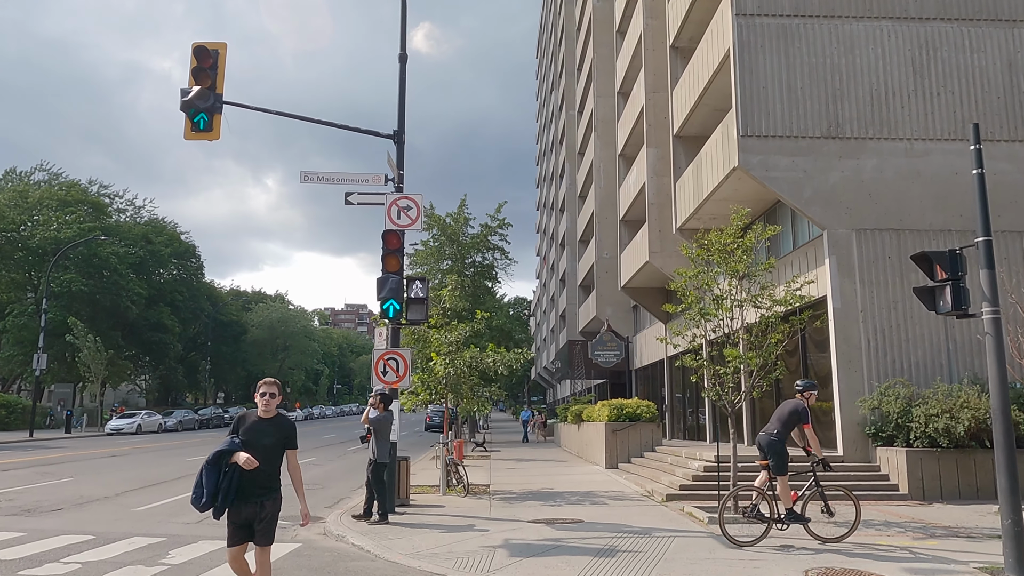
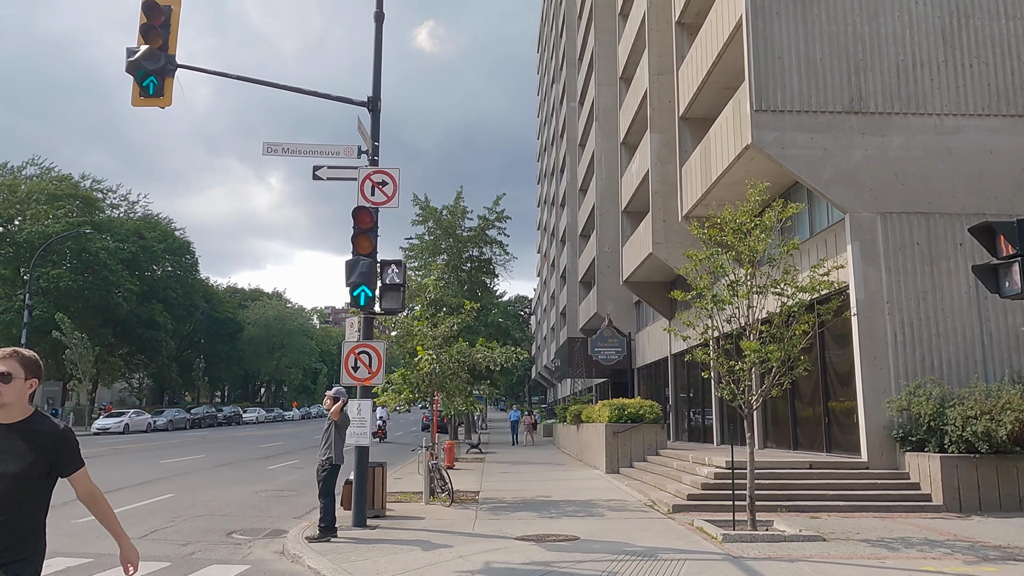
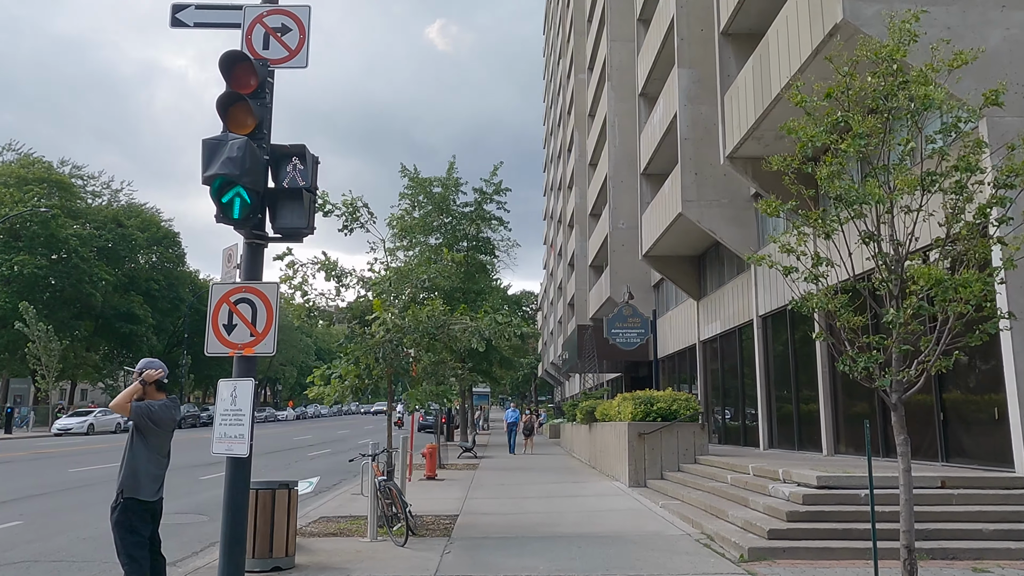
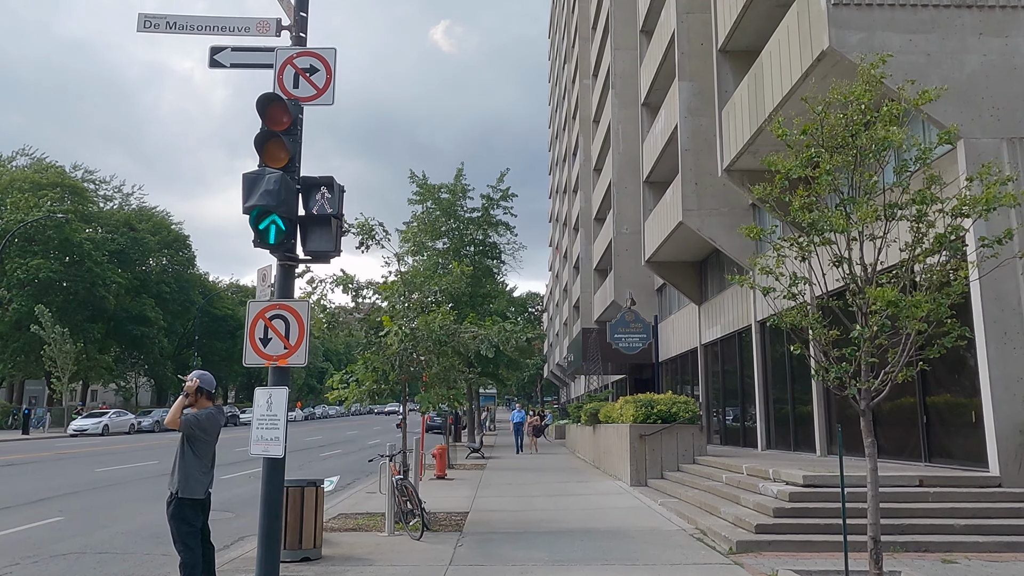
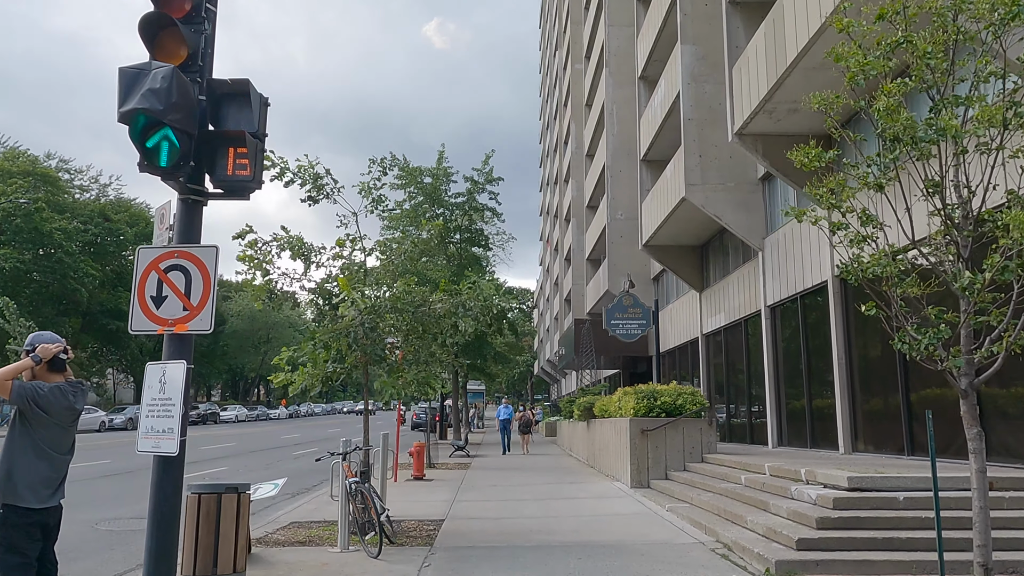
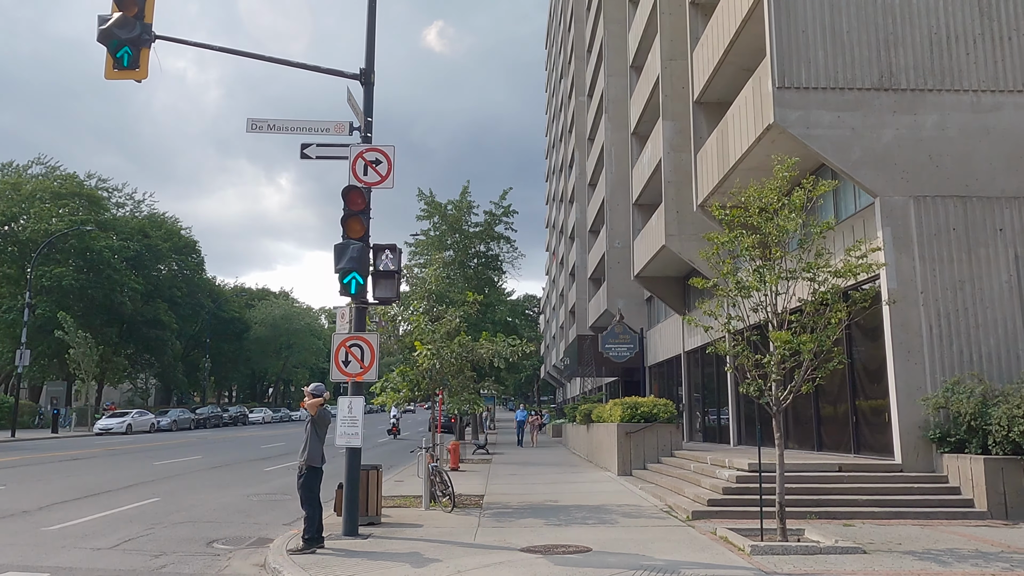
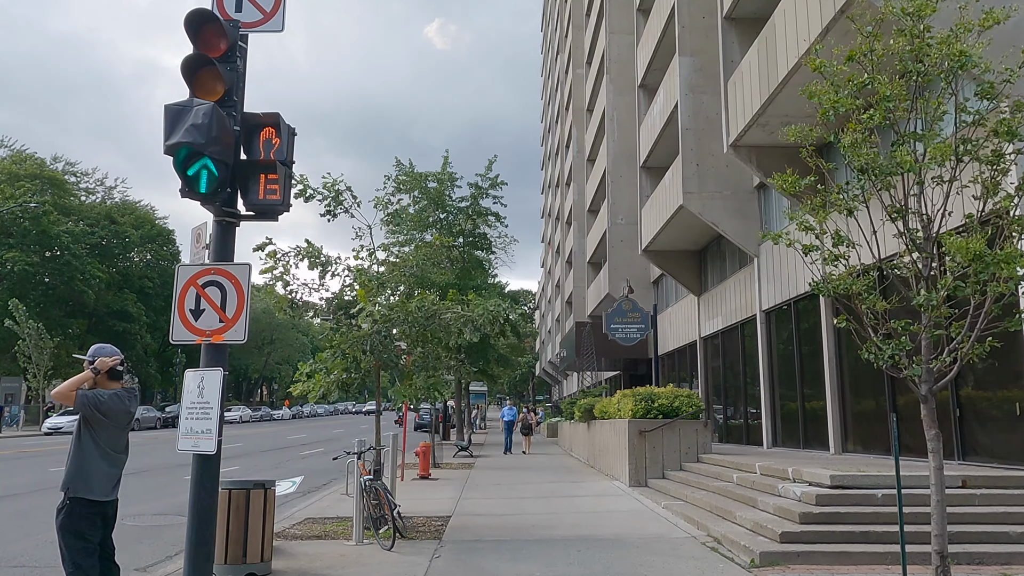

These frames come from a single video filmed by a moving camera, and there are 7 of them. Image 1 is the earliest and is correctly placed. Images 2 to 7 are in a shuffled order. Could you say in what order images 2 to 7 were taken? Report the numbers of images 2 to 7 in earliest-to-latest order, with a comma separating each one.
2, 6, 4, 3, 7, 5
